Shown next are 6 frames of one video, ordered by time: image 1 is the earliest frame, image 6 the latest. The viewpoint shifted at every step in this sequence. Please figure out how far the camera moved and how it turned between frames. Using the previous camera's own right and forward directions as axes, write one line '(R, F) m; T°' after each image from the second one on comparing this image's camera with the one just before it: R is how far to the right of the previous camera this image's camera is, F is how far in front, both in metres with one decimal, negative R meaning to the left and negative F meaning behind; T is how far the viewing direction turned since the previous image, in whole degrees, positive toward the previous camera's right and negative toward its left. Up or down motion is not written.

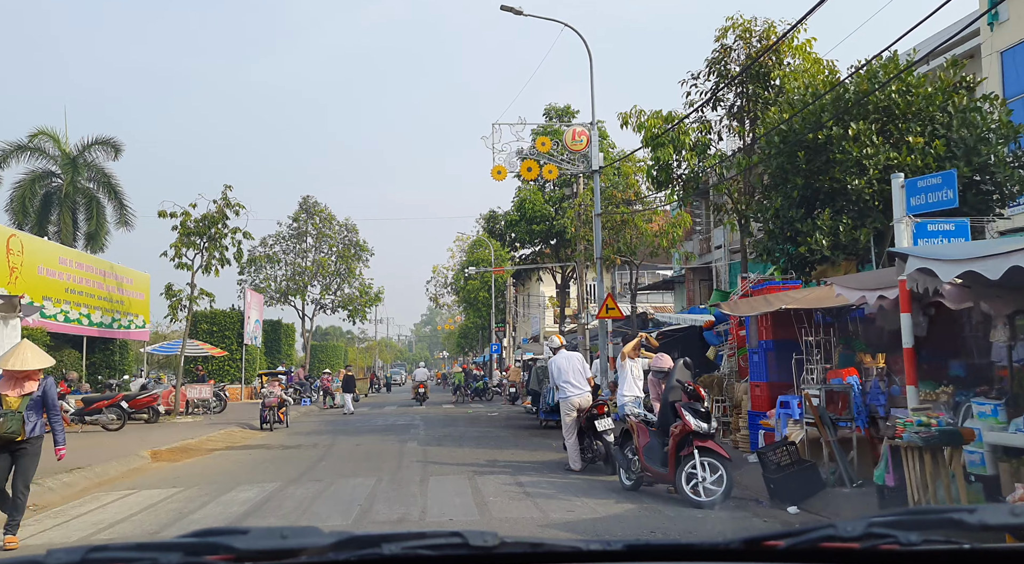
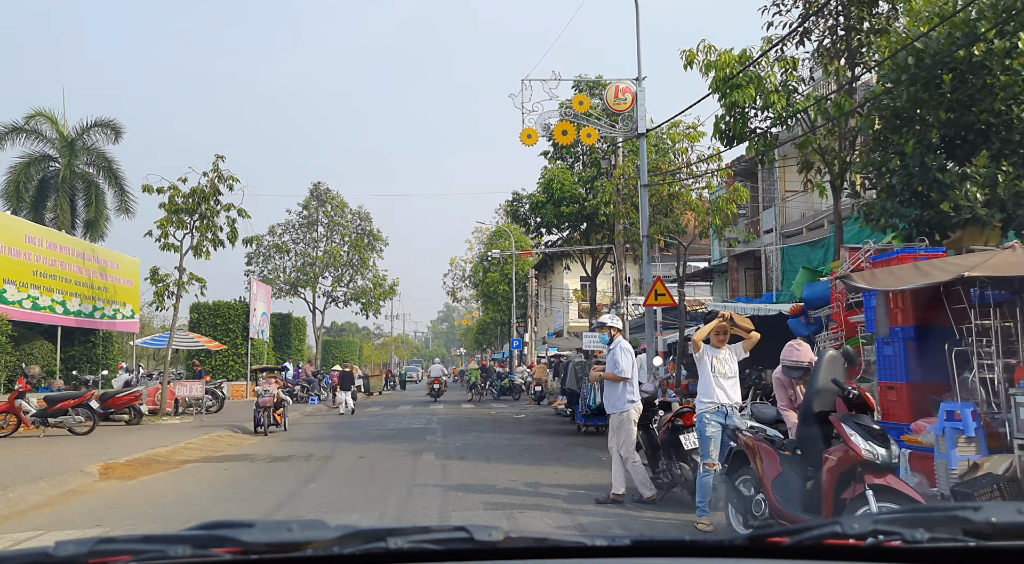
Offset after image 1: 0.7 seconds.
(-0.3, +2.8) m; -1°
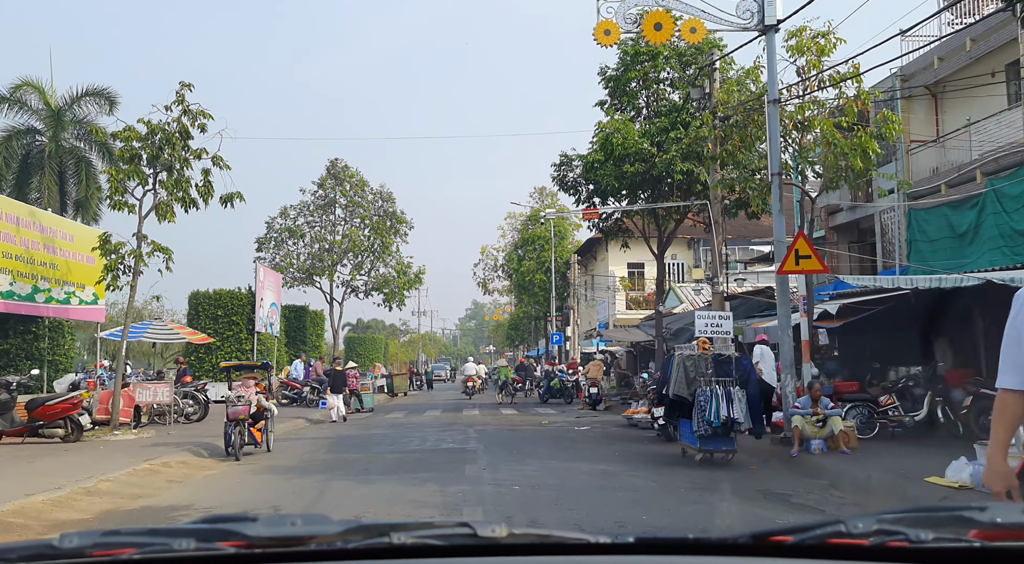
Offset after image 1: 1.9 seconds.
(-0.6, +5.1) m; -2°
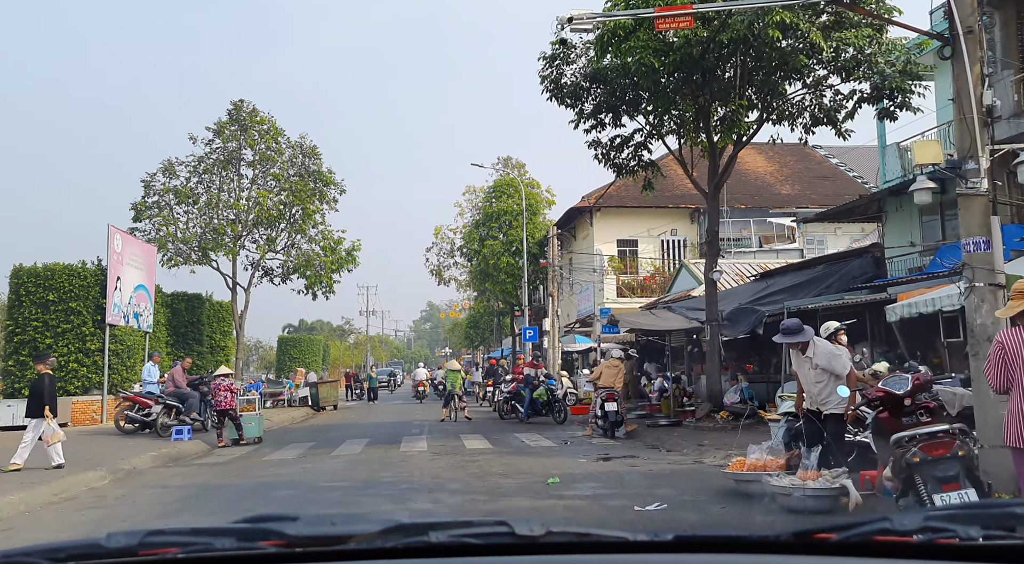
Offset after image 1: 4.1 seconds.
(-0.2, +9.2) m; +3°
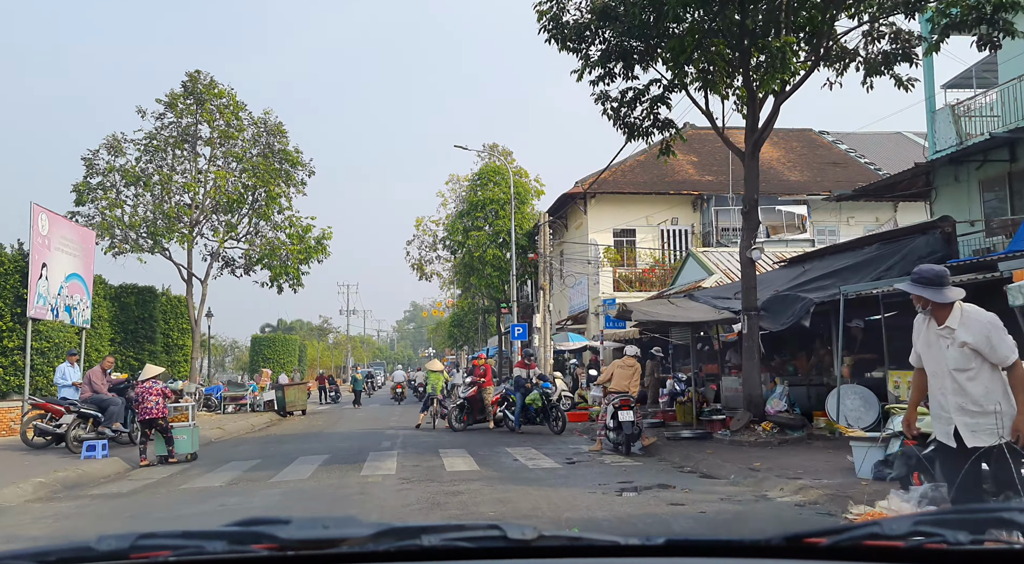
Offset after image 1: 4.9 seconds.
(-0.1, +3.0) m; +1°
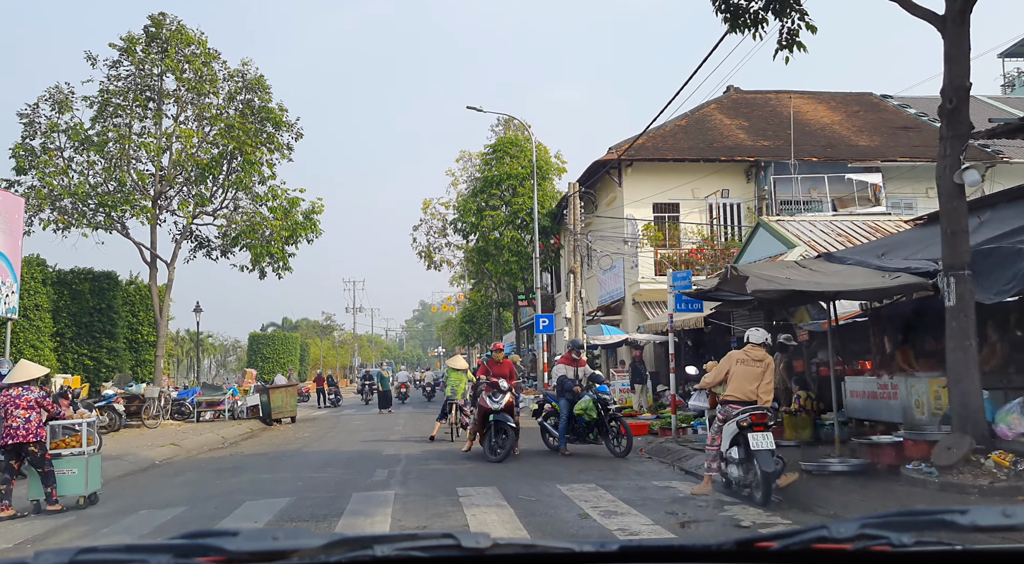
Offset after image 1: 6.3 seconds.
(-0.5, +4.7) m; -1°
